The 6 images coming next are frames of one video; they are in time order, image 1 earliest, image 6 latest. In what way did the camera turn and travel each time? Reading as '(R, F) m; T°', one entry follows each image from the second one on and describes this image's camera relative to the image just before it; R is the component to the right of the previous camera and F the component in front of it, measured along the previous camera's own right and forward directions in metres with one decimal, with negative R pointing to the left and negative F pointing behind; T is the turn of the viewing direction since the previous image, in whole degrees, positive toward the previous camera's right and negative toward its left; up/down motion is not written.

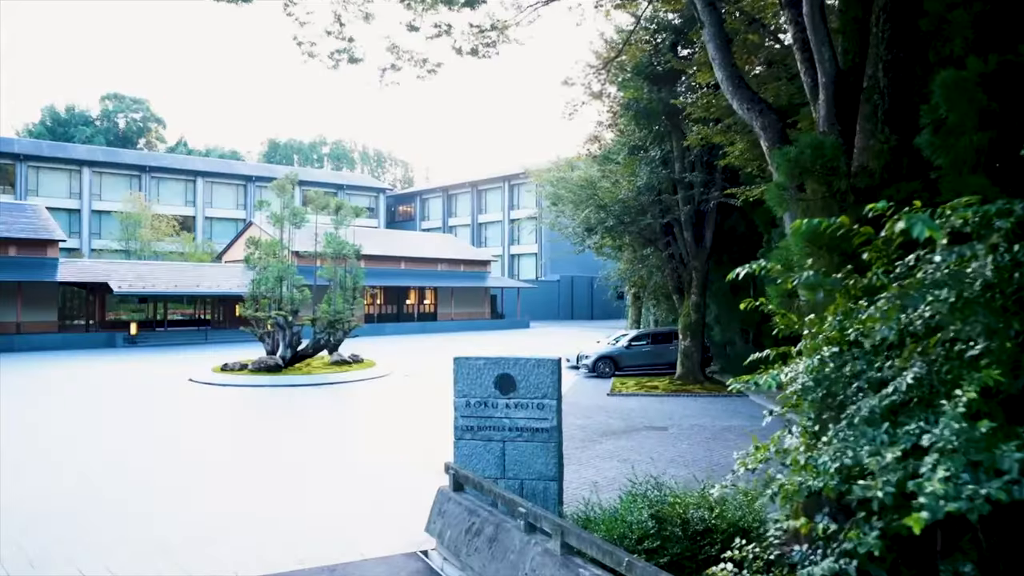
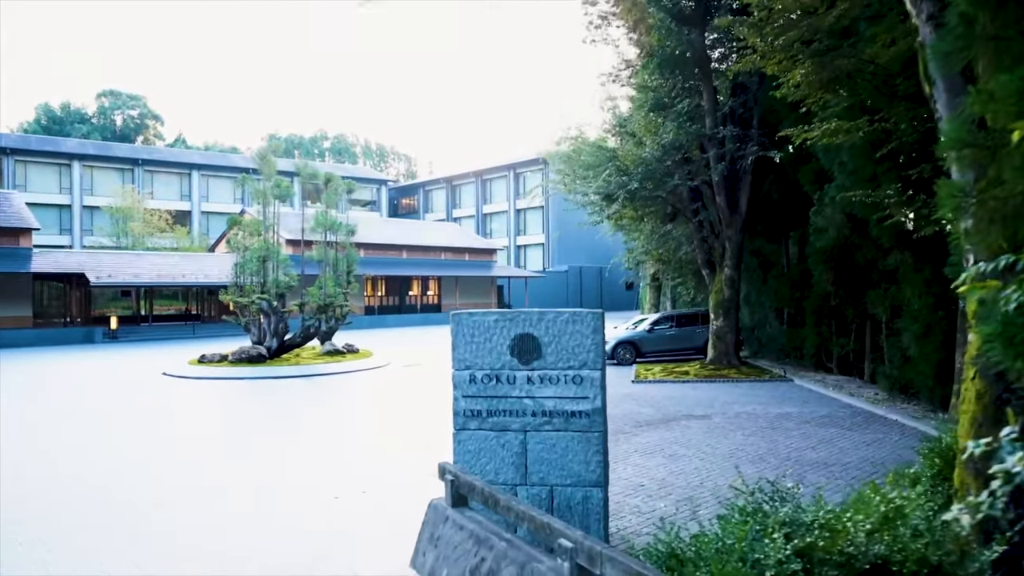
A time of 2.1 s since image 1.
(-0.1, +2.4) m; 0°
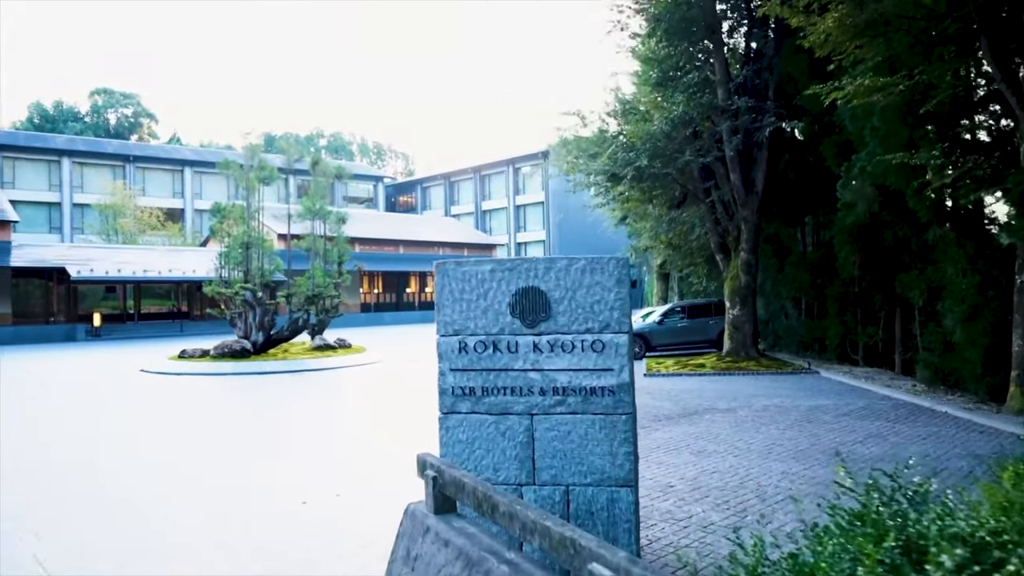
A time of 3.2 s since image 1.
(0.0, +1.2) m; 0°
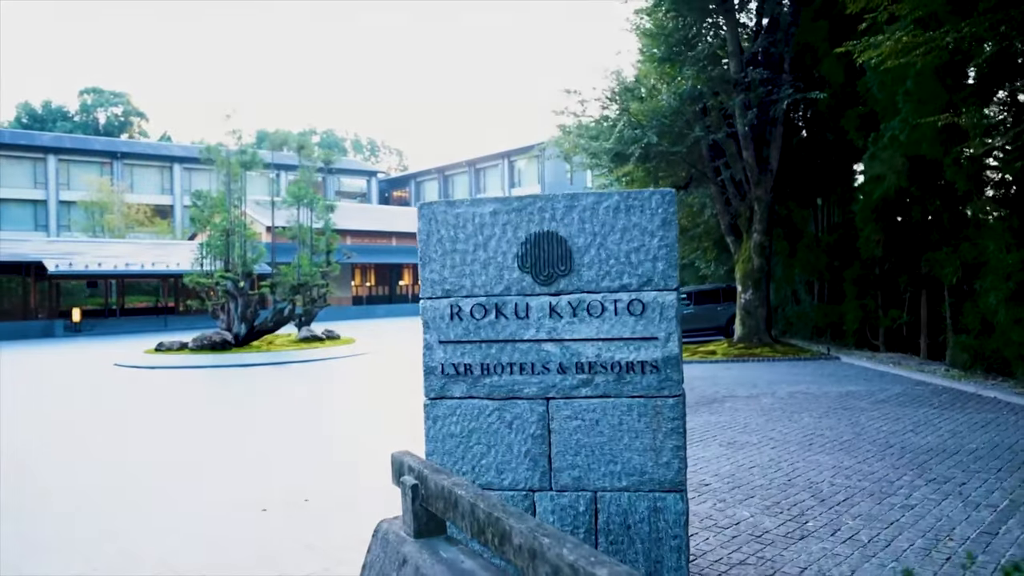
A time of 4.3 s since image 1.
(-0.1, +1.0) m; 0°
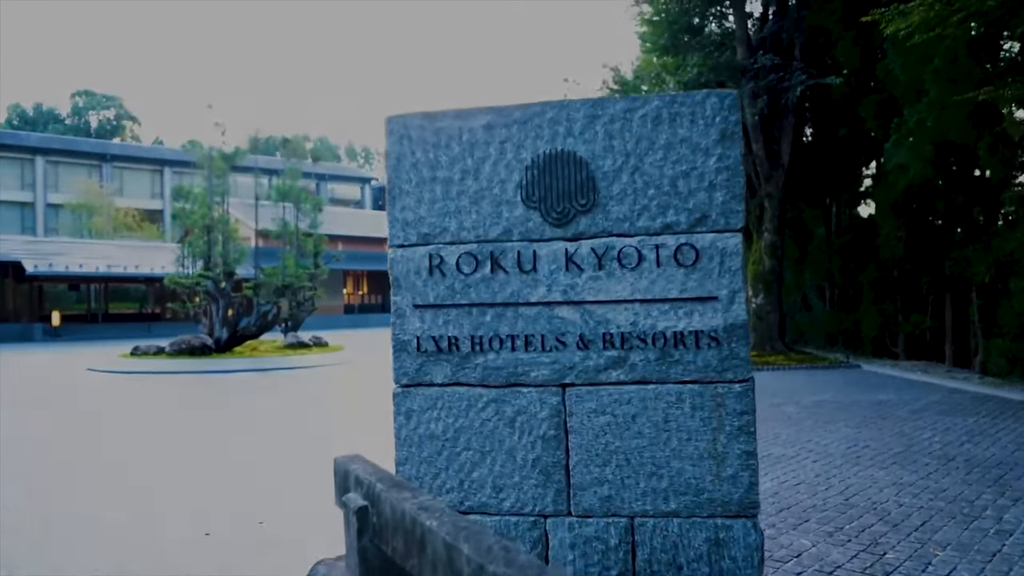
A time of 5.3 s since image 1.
(0.0, +0.9) m; 0°
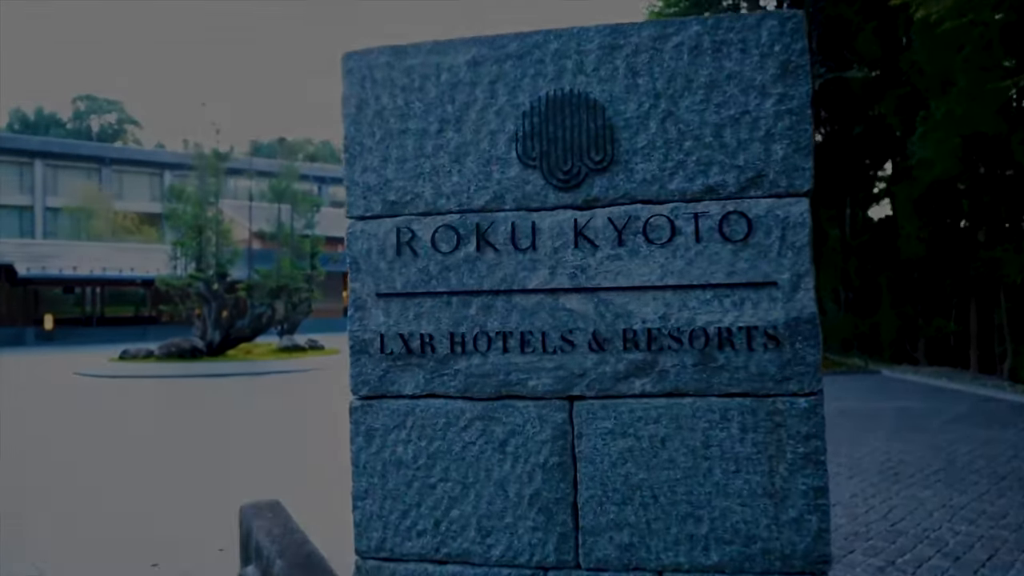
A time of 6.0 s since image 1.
(0.0, +0.5) m; 0°
